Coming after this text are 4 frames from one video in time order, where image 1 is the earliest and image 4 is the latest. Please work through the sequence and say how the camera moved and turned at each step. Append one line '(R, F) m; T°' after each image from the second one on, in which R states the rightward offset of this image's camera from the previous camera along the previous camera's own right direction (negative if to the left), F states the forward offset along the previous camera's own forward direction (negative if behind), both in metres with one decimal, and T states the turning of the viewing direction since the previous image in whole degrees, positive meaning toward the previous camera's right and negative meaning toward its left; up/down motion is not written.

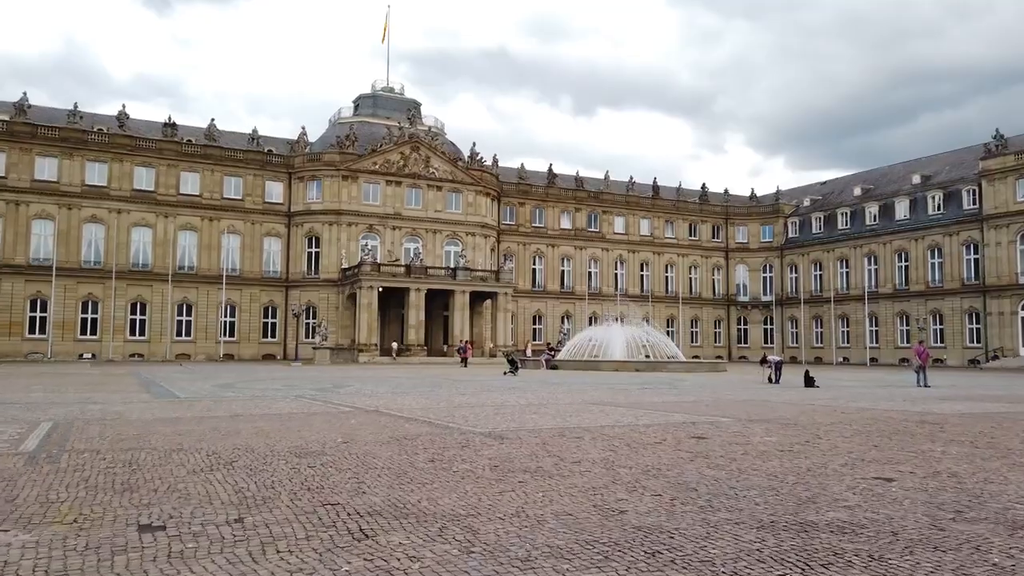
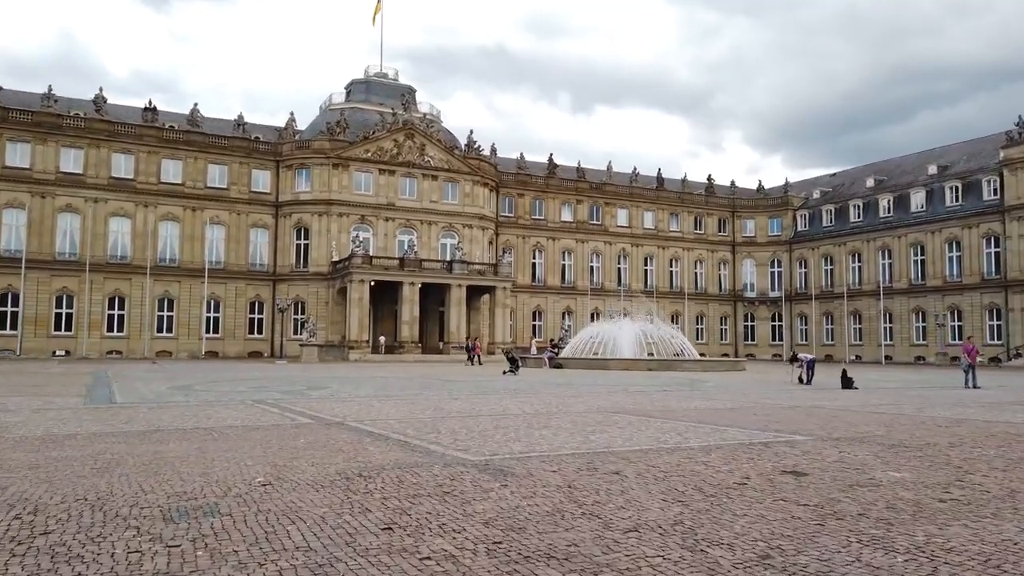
(-0.1, +2.9) m; 0°
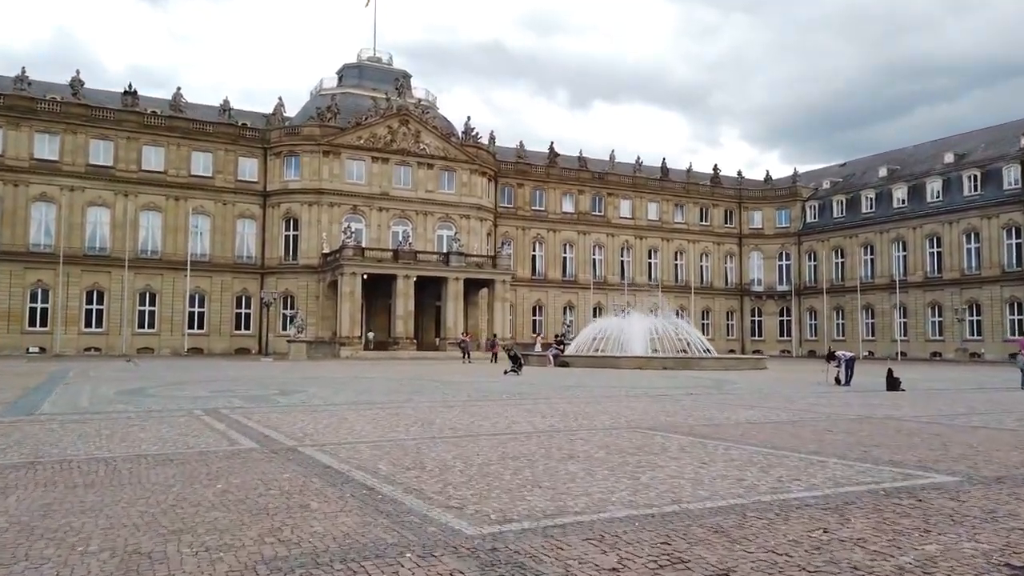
(-0.1, +2.7) m; 0°
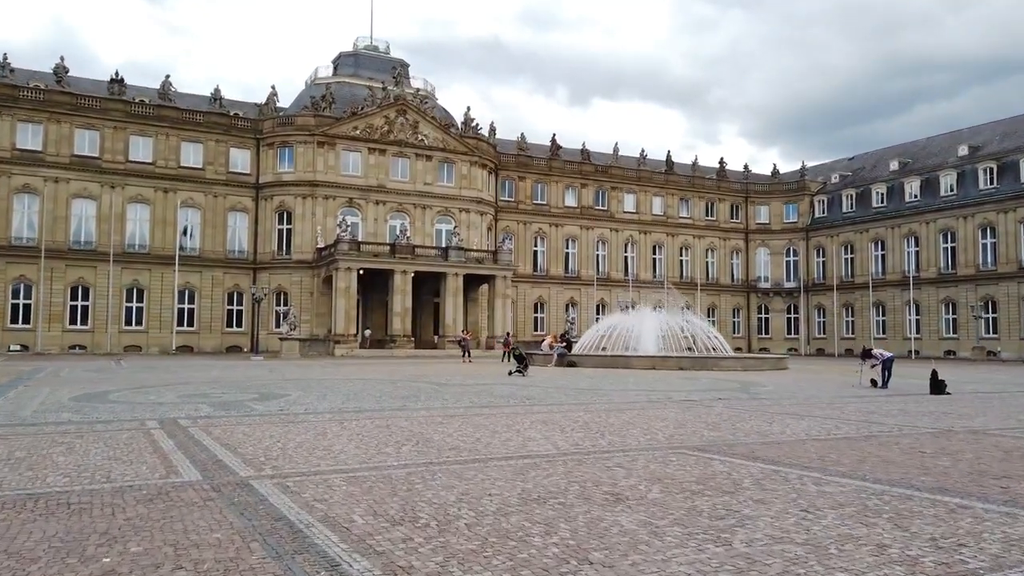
(-0.2, +1.9) m; 0°
